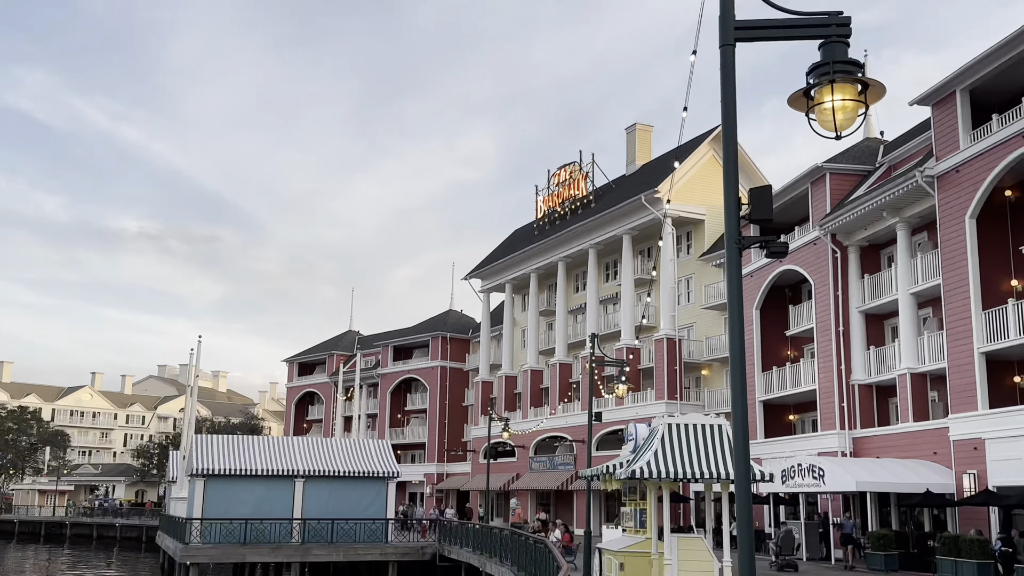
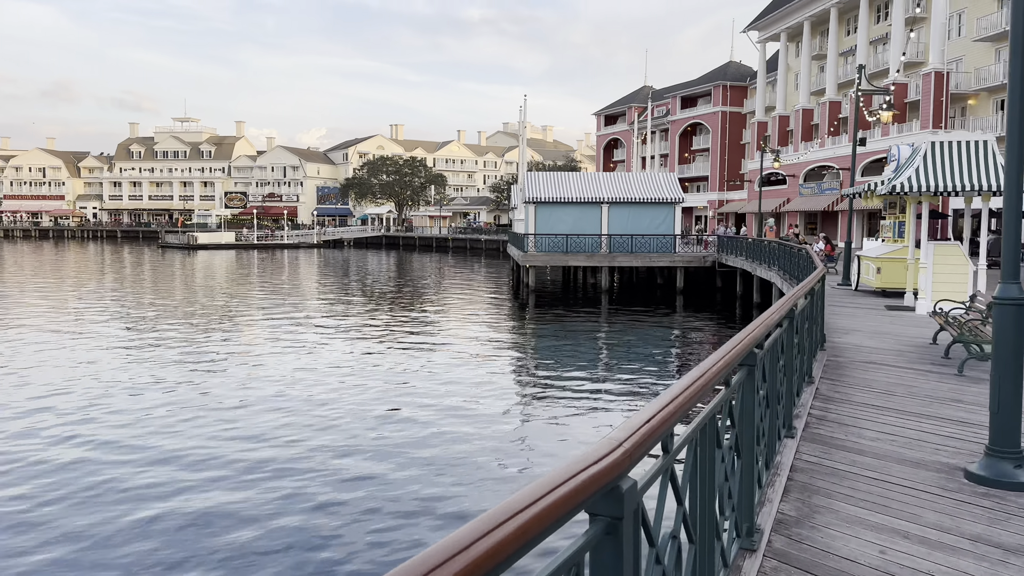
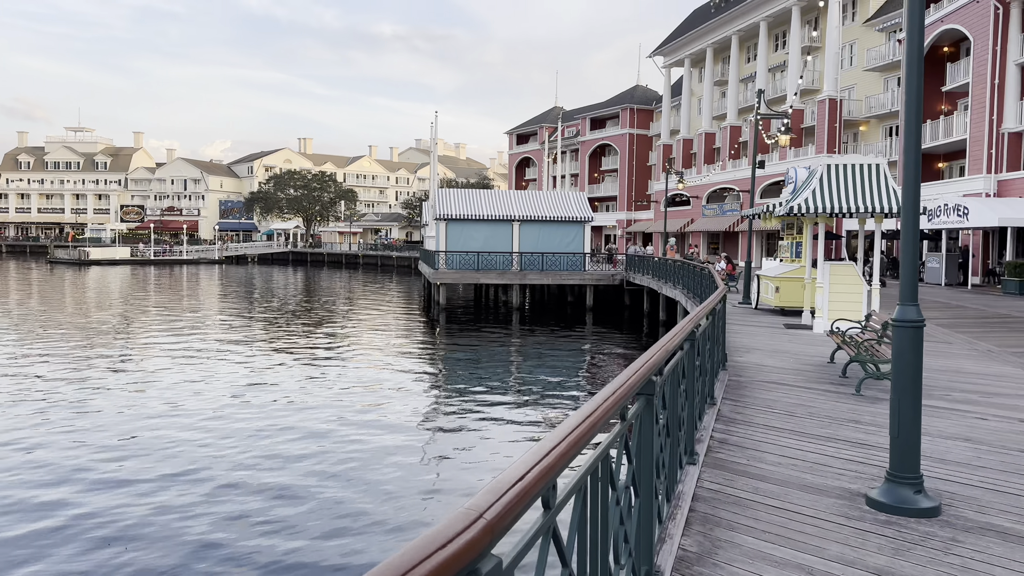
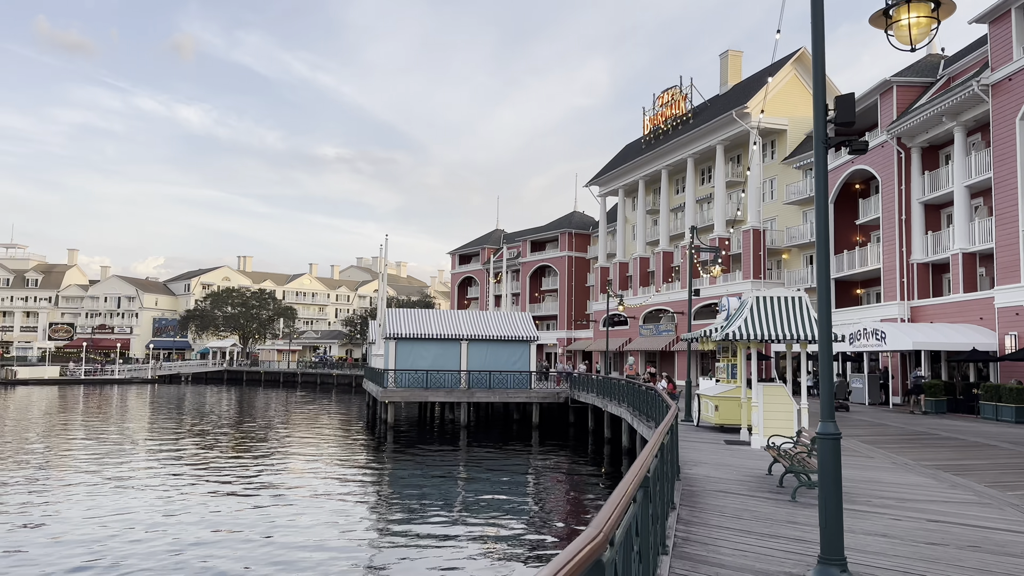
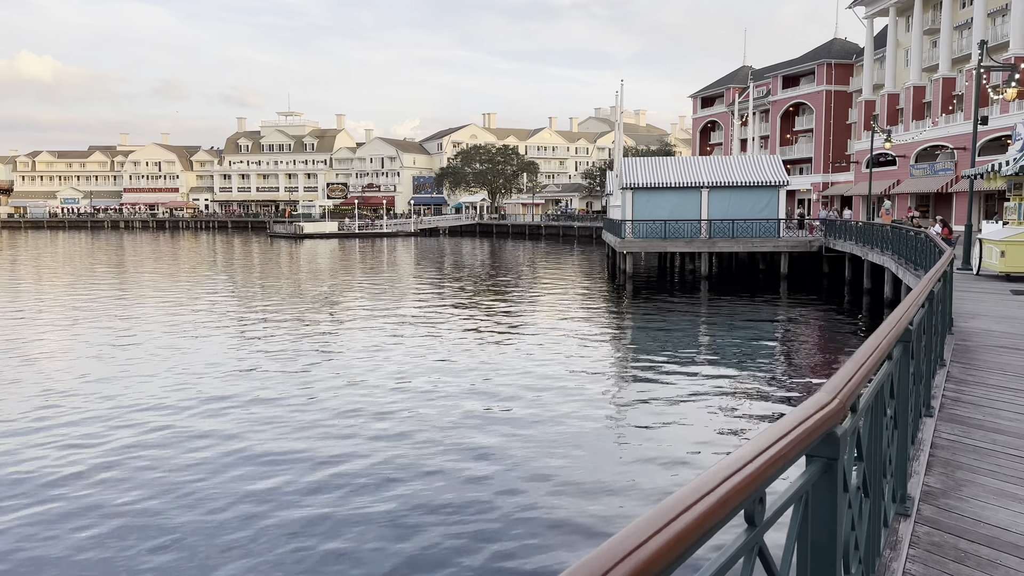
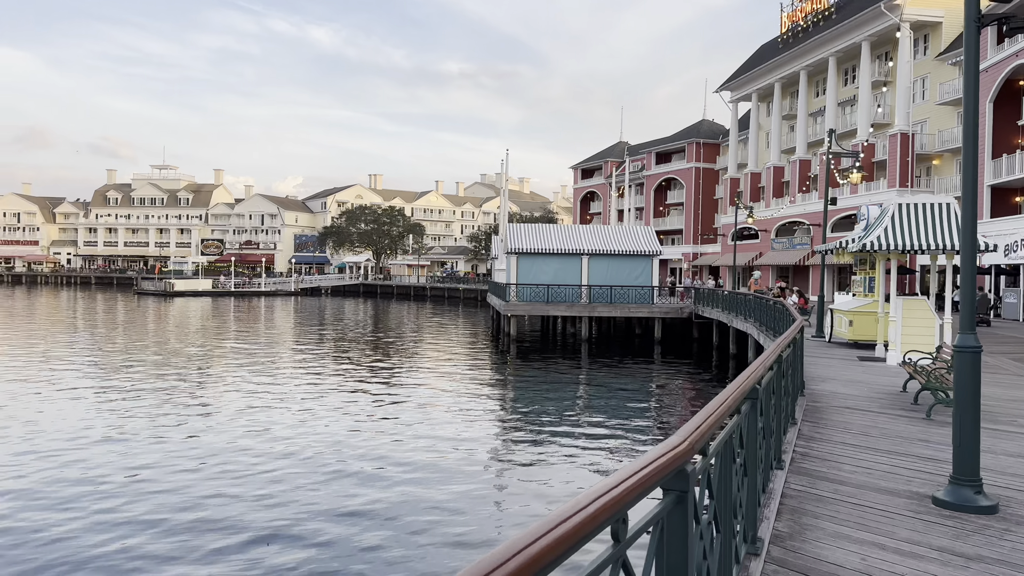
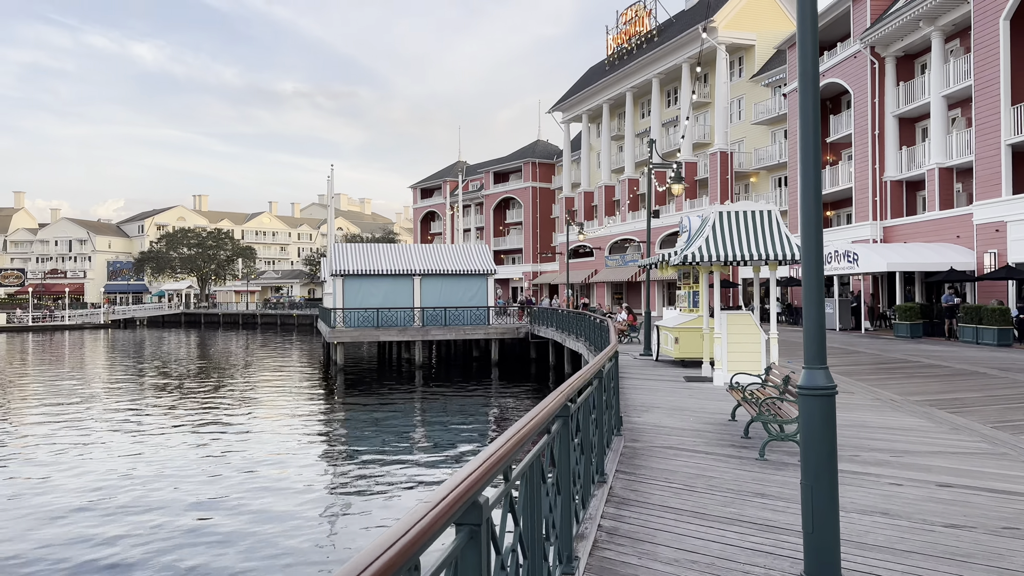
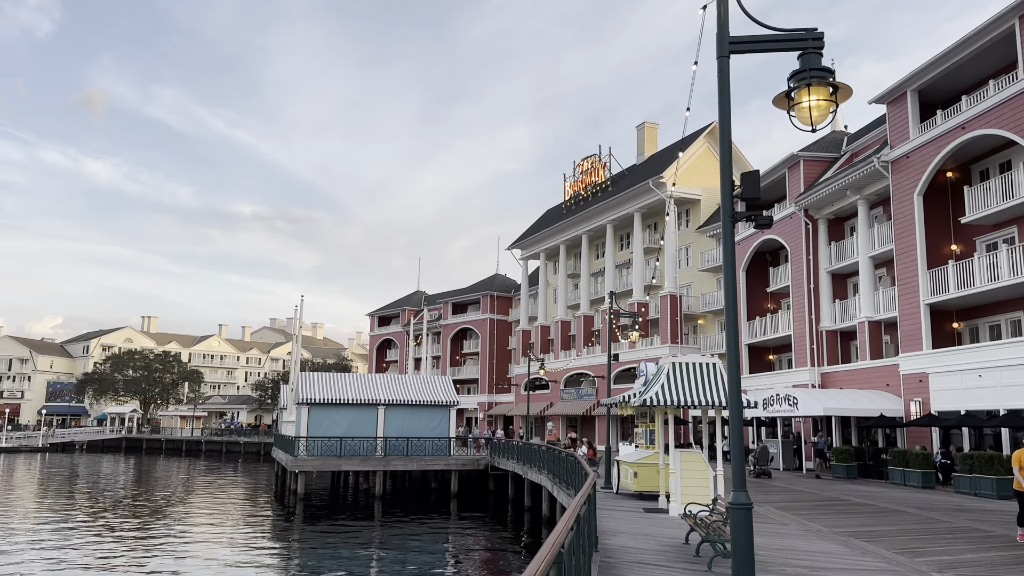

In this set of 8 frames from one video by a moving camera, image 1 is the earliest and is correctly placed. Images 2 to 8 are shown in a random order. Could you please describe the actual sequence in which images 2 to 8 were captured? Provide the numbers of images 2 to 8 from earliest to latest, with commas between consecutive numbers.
8, 4, 6, 5, 2, 3, 7
